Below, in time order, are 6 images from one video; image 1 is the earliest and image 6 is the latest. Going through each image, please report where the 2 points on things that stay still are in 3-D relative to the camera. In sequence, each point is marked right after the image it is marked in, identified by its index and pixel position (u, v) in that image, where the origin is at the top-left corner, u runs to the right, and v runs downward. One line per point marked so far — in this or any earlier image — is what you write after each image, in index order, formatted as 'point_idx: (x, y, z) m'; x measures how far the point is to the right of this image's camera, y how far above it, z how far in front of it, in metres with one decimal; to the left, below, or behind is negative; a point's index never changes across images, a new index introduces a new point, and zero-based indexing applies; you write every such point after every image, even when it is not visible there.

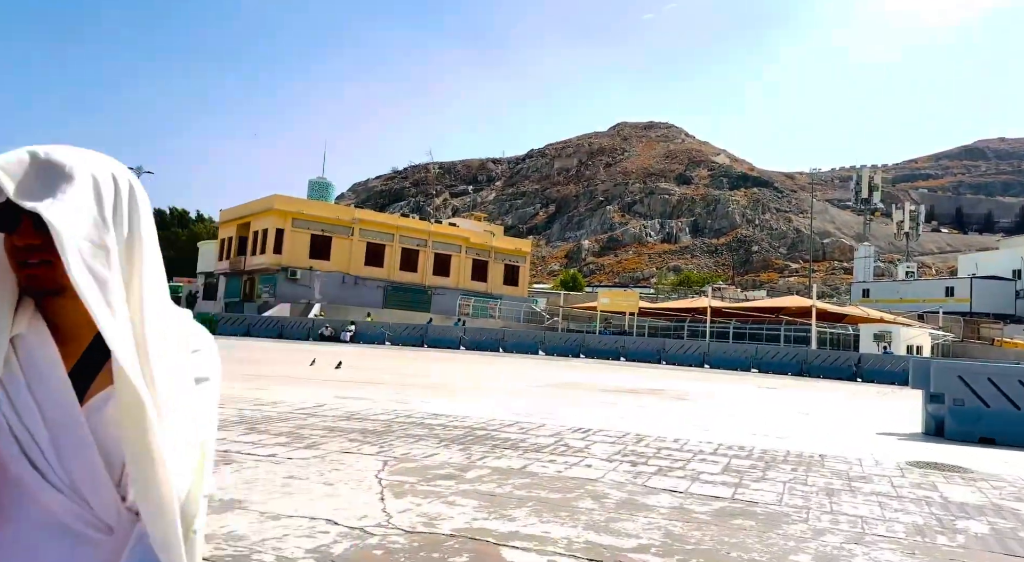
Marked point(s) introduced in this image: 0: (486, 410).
0: (-0.4, -1.9, +12.1) m
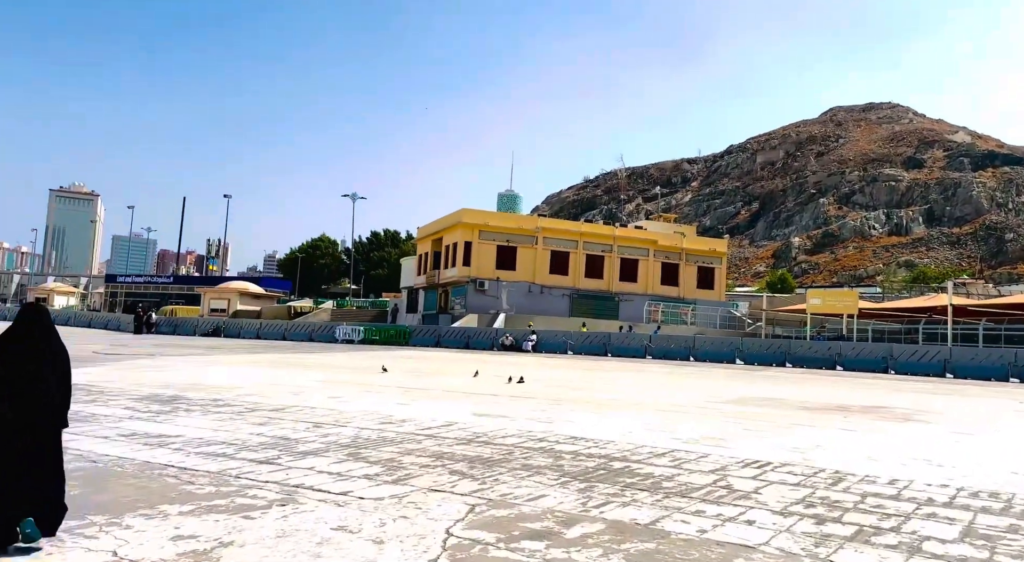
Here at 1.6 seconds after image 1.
0: (+1.5, -1.8, +9.8) m
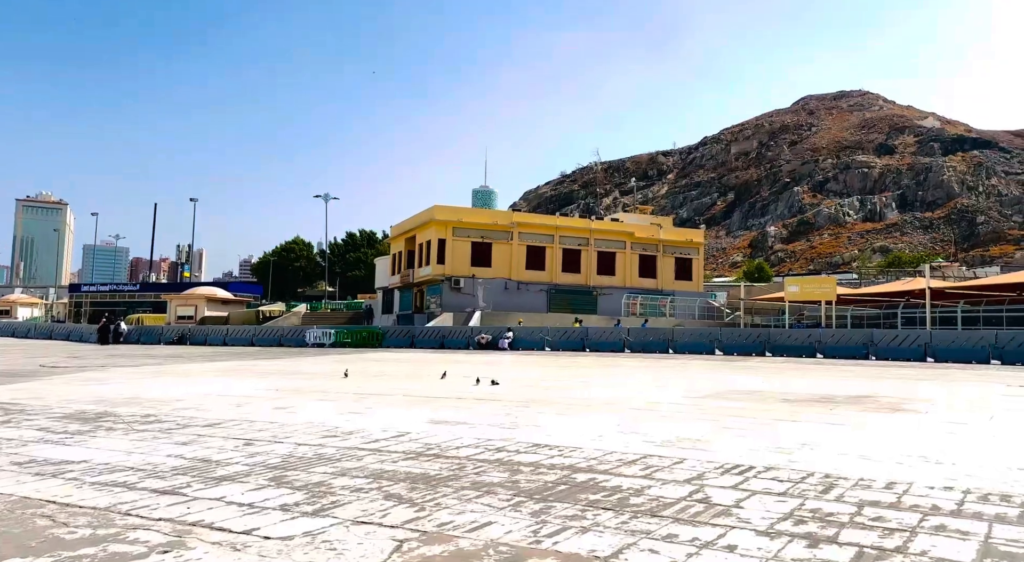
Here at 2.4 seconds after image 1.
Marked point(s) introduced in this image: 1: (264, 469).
0: (+1.0, -1.7, +8.9) m
1: (-2.1, -1.6, +7.4) m
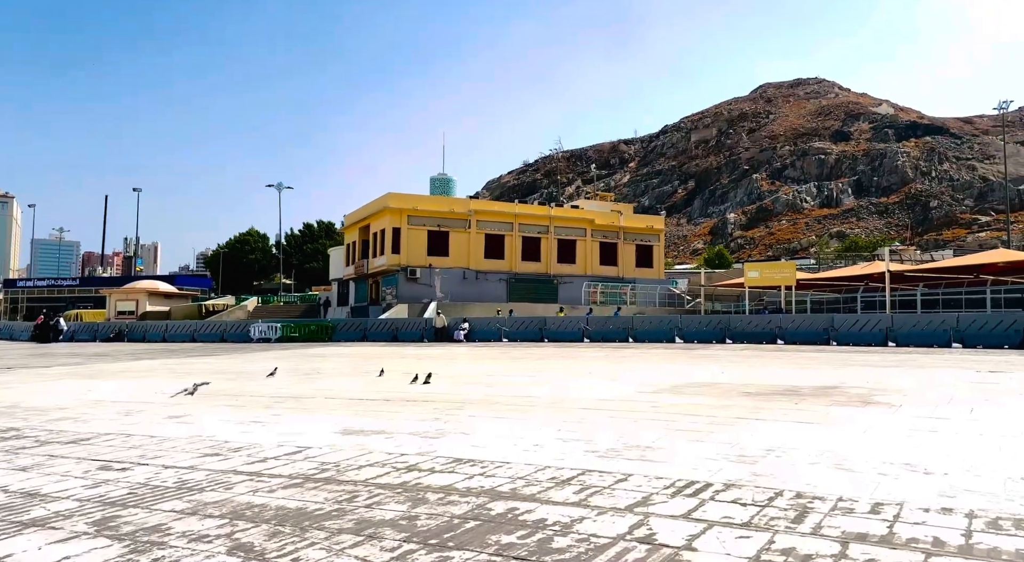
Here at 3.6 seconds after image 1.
0: (+0.3, -1.5, +7.5) m
1: (-2.8, -1.5, +5.8) m
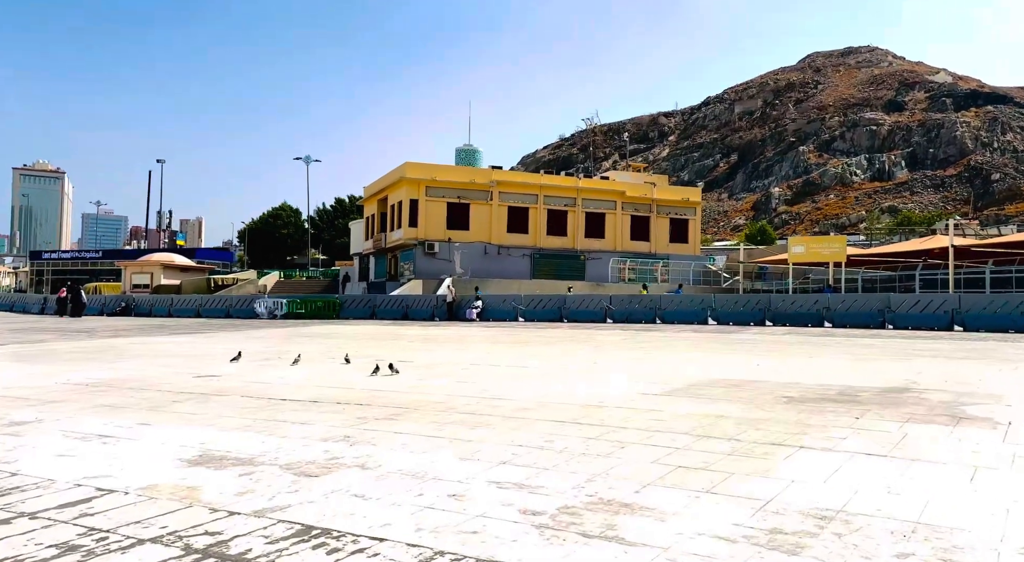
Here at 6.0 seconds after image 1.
0: (-0.3, -1.3, +4.6) m
1: (-3.4, -1.3, +3.1) m
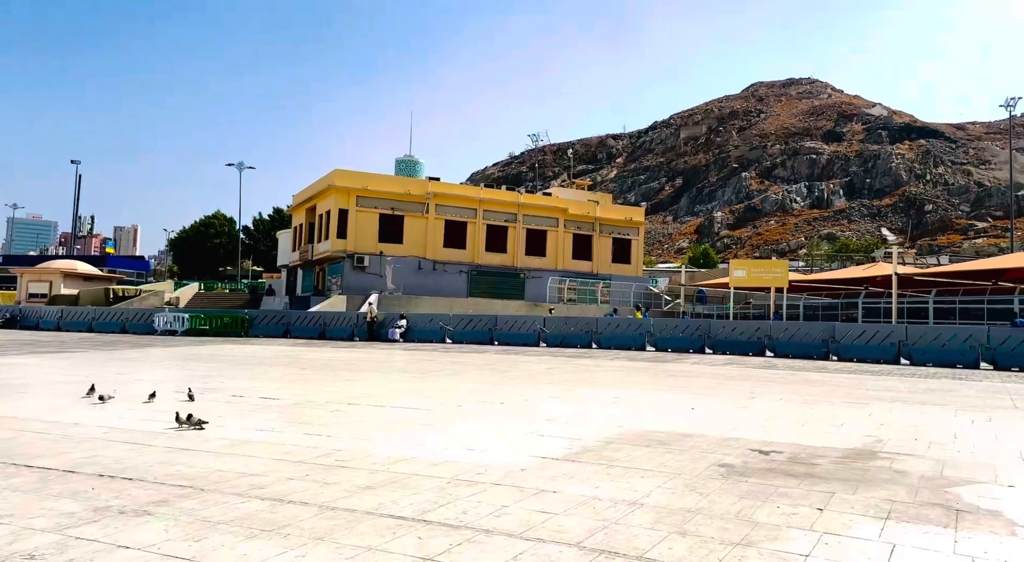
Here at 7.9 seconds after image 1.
0: (-1.2, -1.4, +2.1) m
1: (-4.3, -1.3, +0.3) m
